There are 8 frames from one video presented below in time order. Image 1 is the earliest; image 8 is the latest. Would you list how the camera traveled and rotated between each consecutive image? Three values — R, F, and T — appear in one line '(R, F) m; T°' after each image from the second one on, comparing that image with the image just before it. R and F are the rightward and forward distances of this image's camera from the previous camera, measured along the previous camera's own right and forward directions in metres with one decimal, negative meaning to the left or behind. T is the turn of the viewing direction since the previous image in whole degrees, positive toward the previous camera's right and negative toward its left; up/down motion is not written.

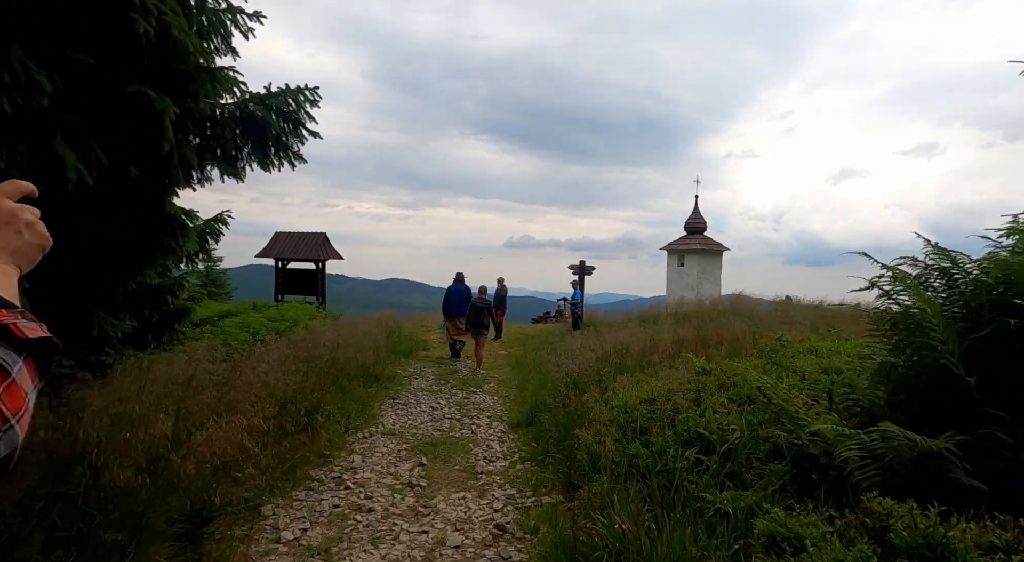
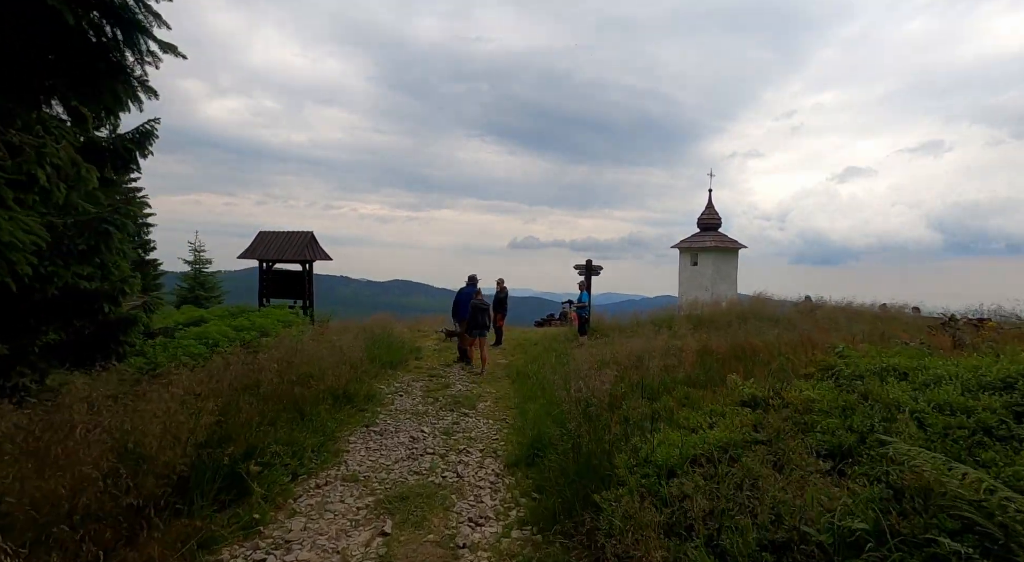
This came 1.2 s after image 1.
(+0.1, +1.8) m; 0°
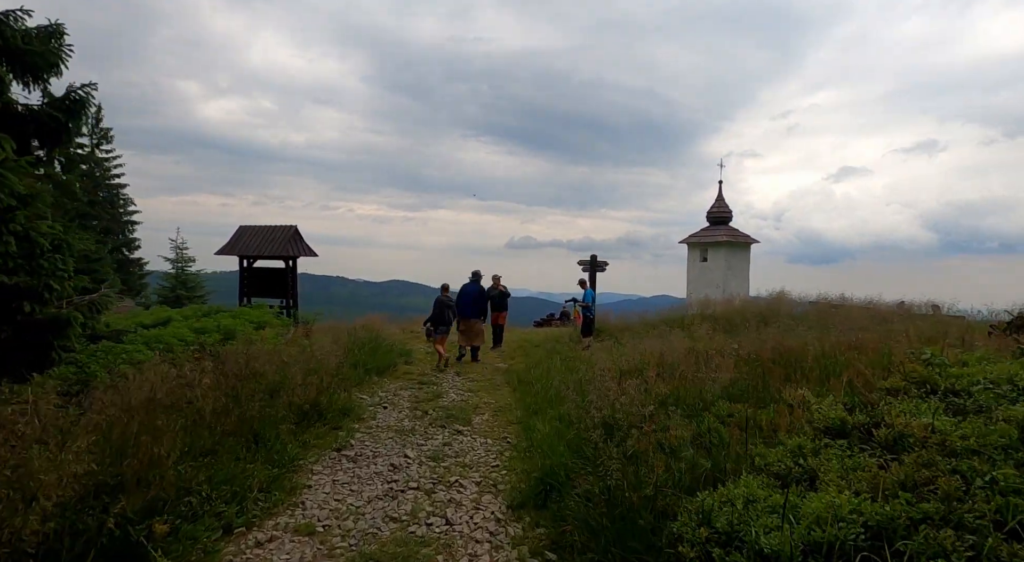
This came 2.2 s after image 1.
(-0.1, +1.6) m; 0°
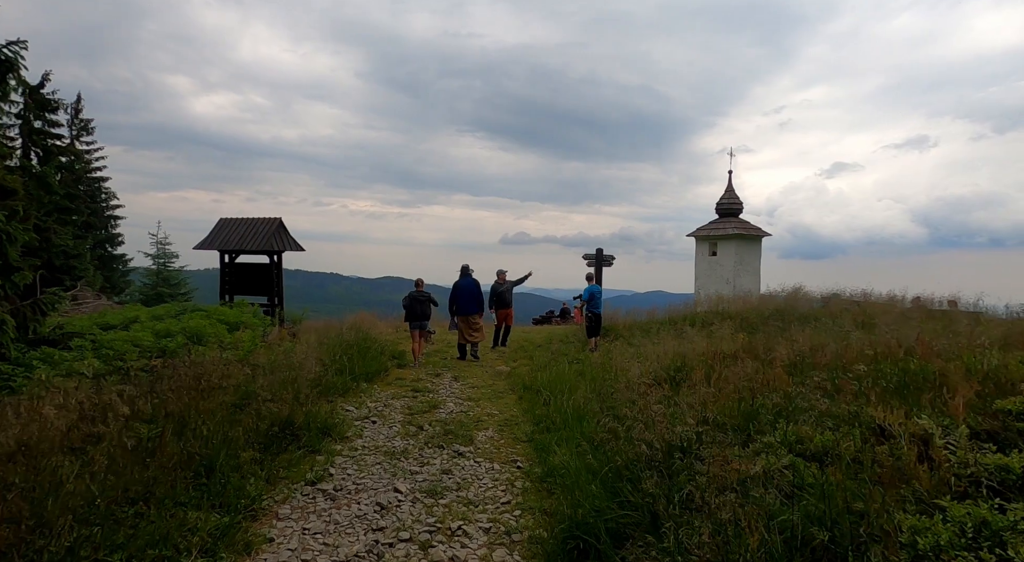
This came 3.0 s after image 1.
(-0.2, +1.3) m; 0°
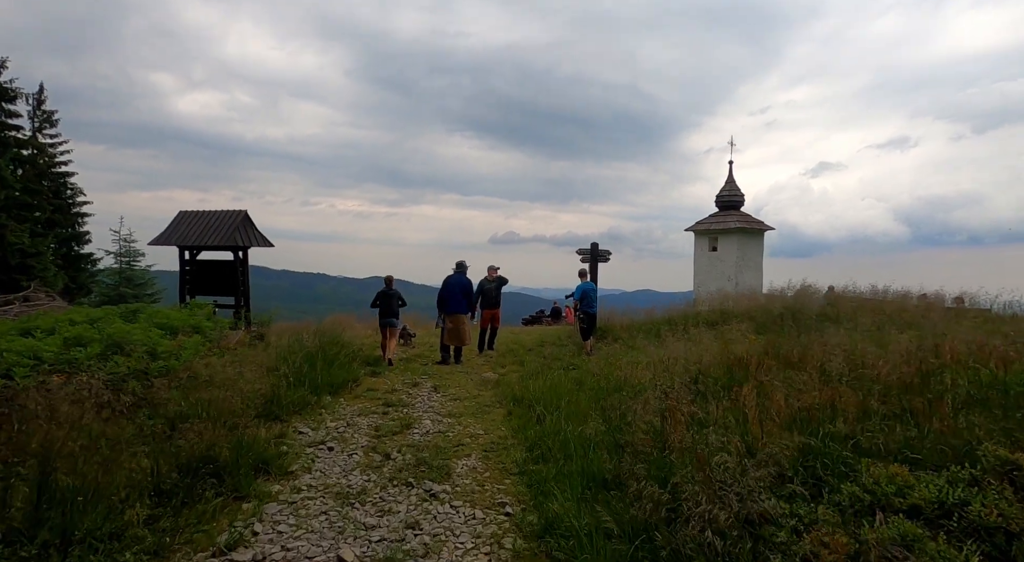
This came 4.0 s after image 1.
(0.0, +1.6) m; +1°
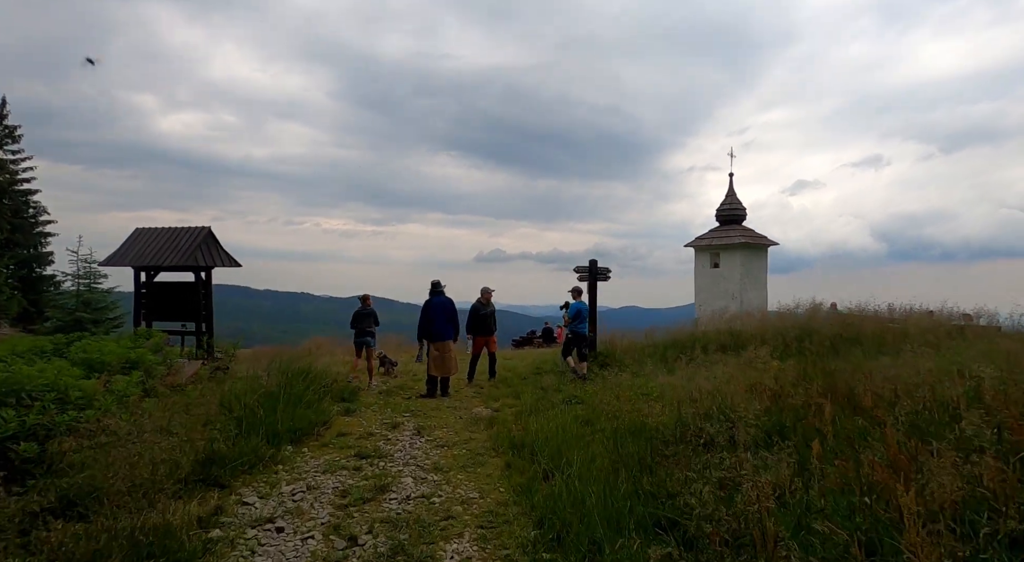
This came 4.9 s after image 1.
(-0.1, +1.6) m; +1°
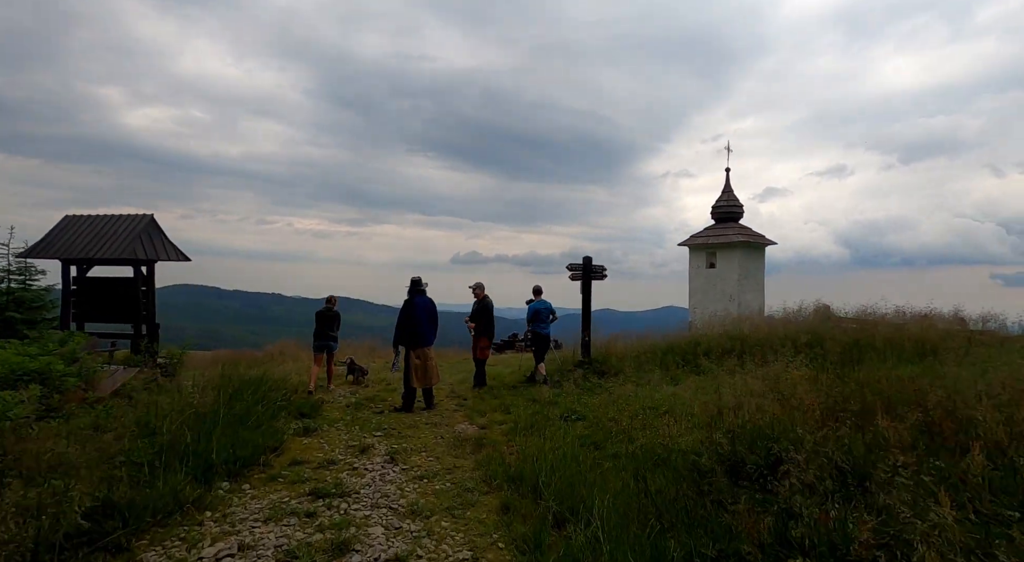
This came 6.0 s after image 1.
(-0.2, +1.7) m; +2°
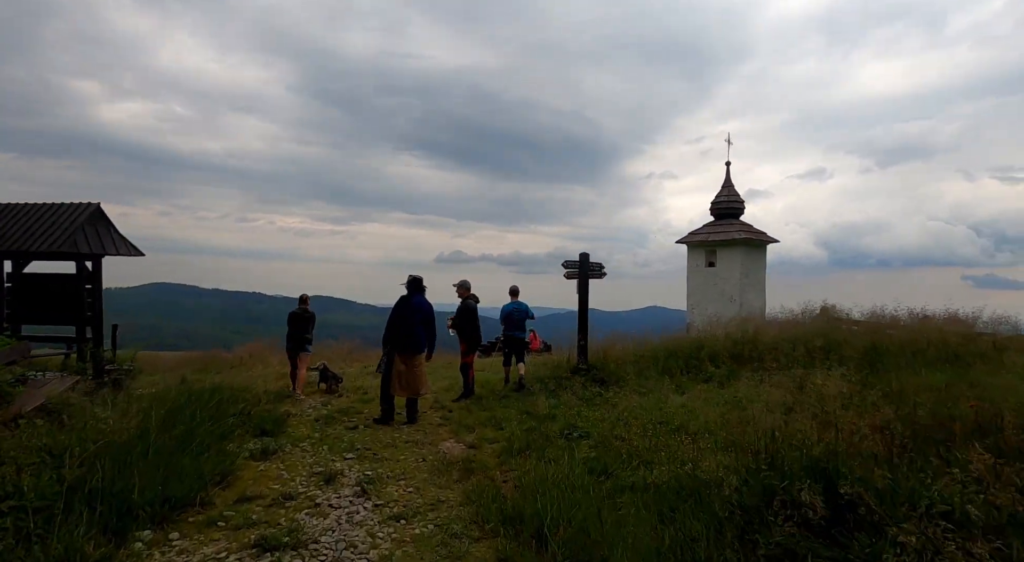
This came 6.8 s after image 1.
(-0.1, +1.3) m; +1°
